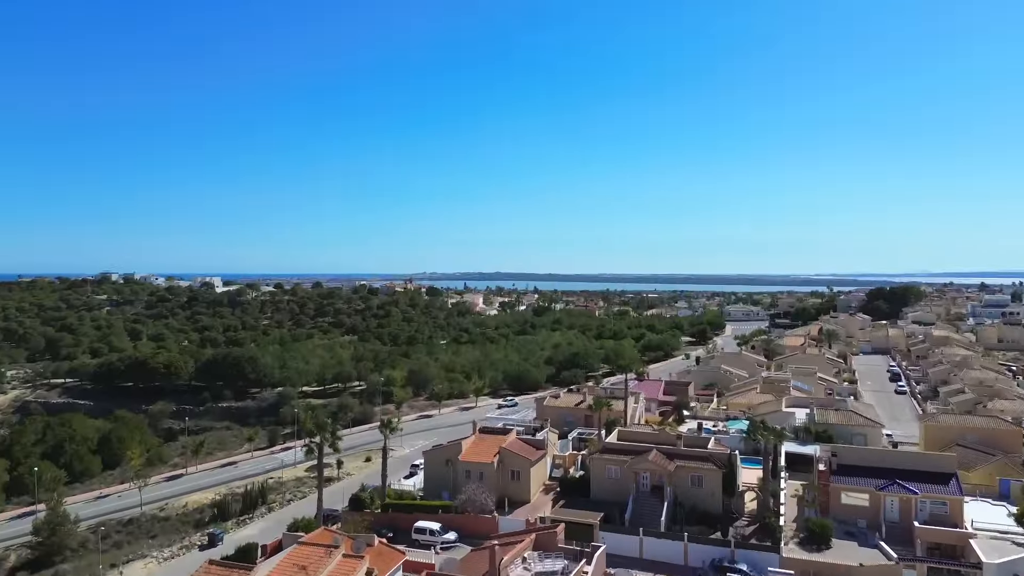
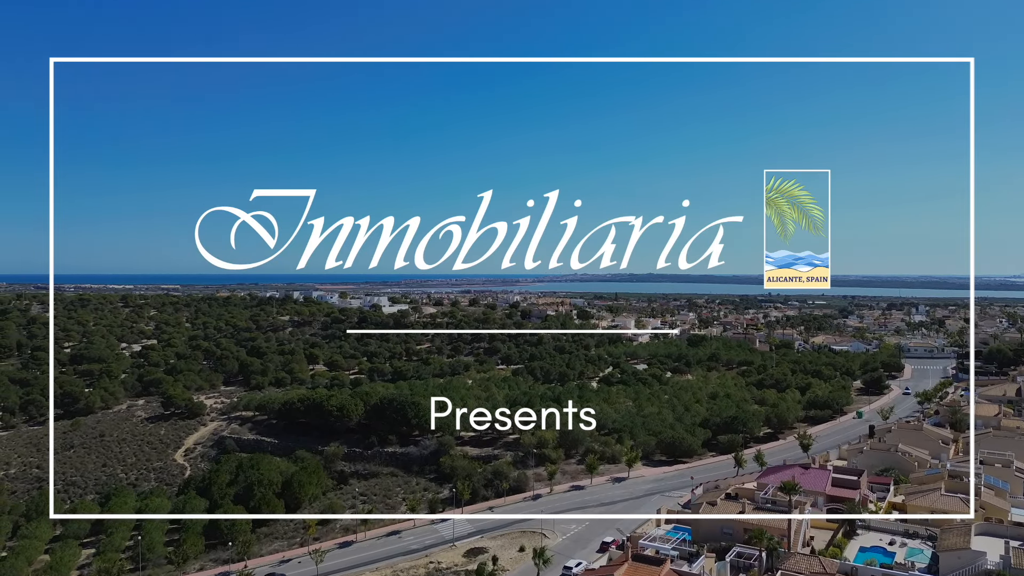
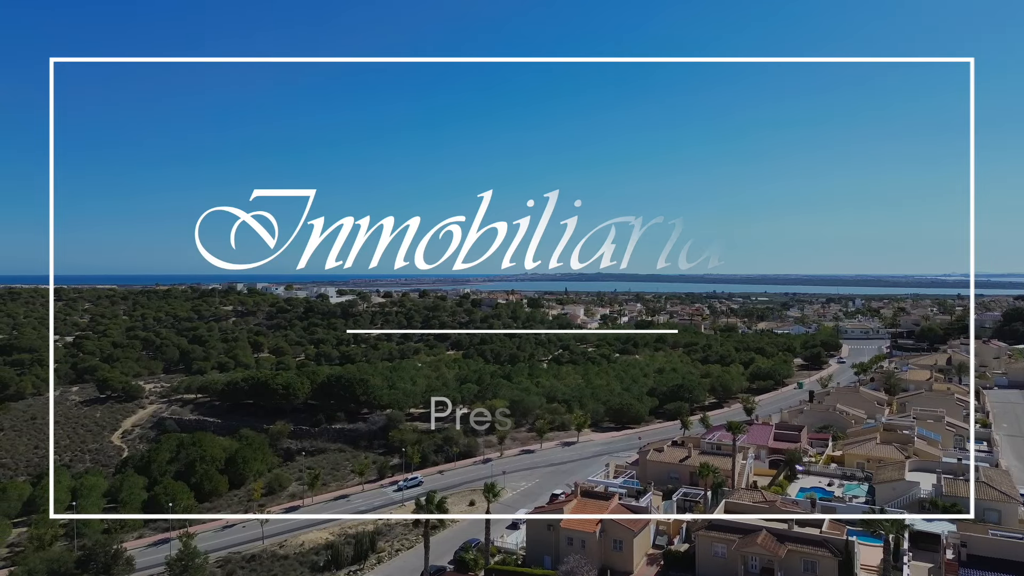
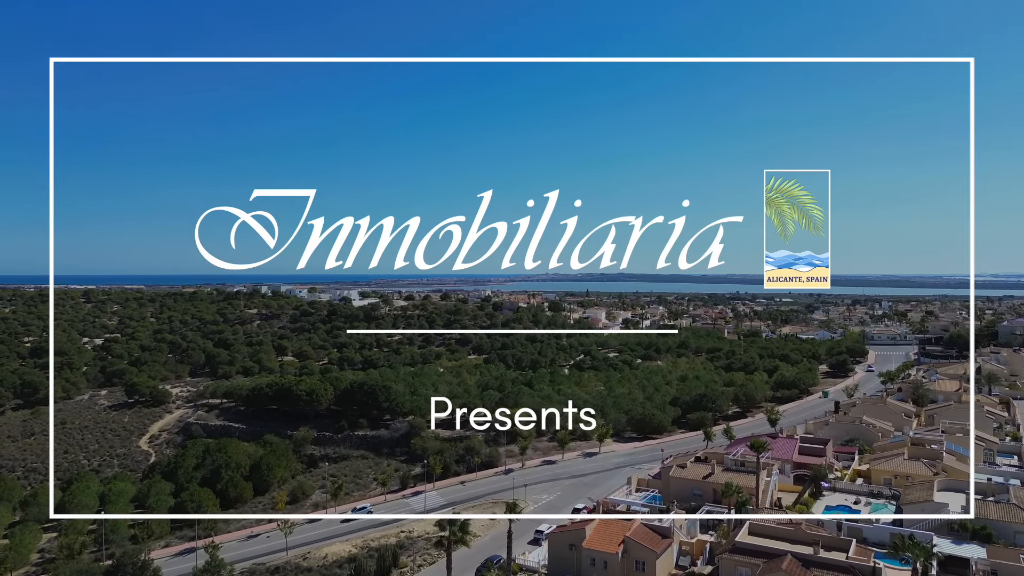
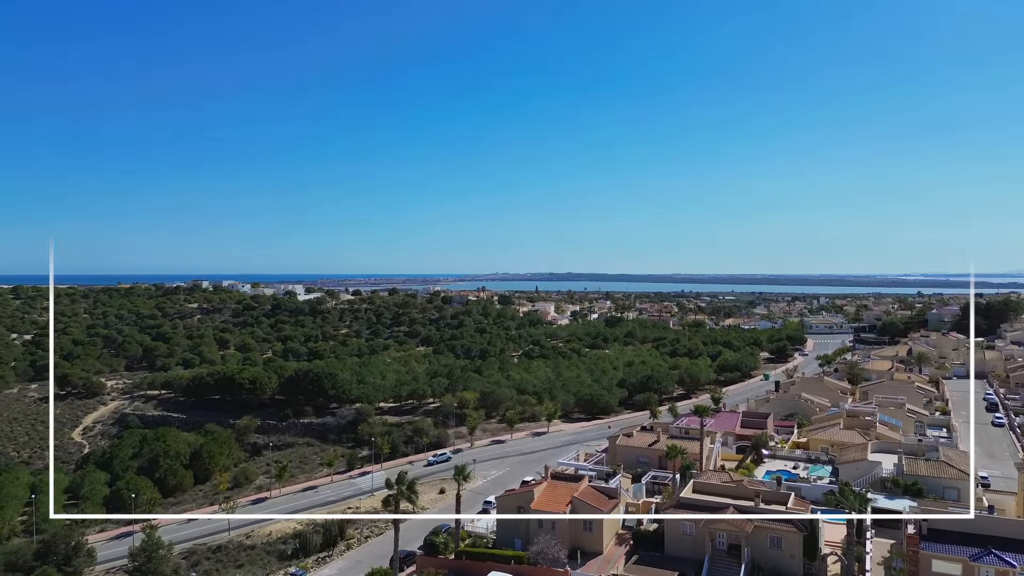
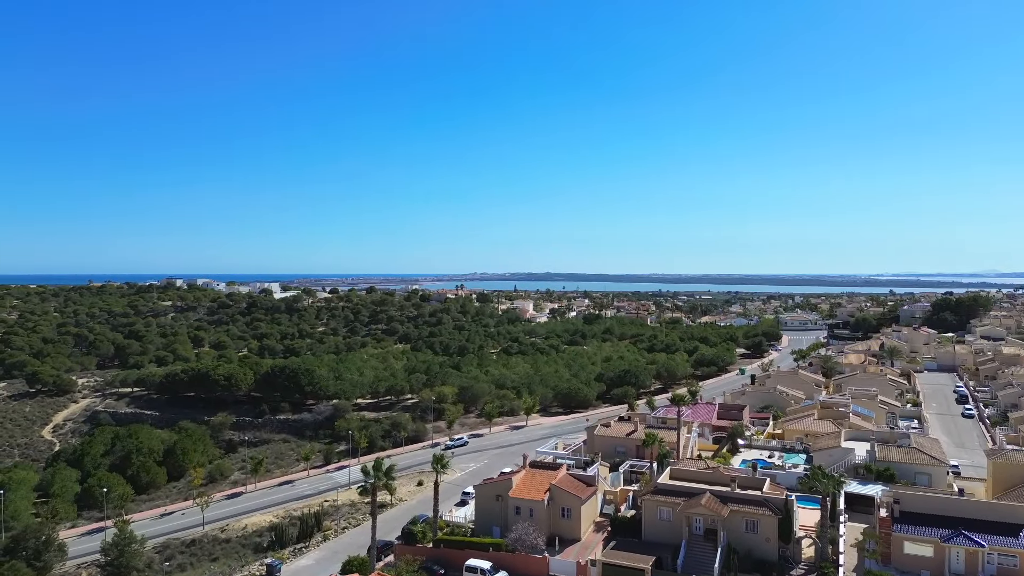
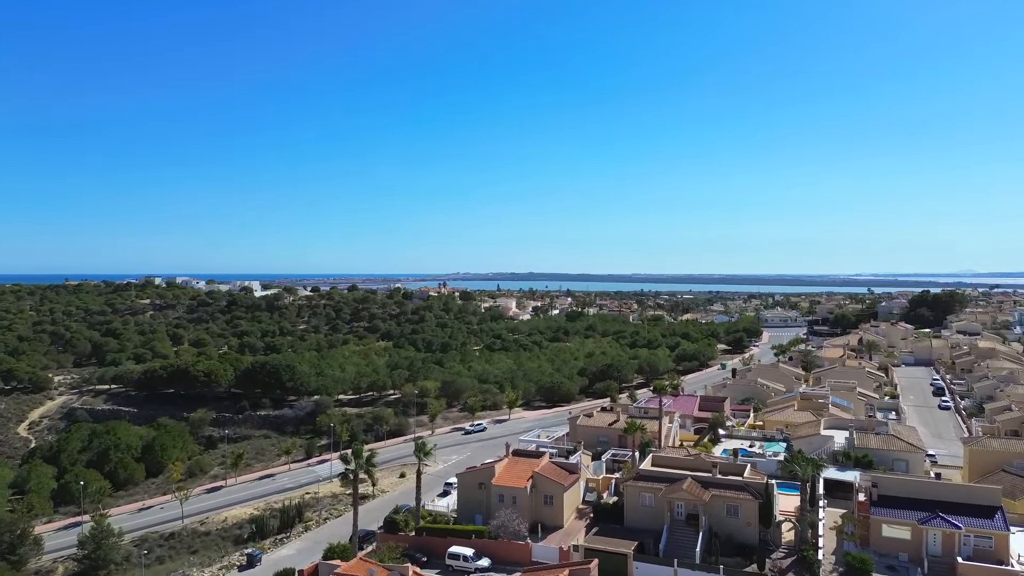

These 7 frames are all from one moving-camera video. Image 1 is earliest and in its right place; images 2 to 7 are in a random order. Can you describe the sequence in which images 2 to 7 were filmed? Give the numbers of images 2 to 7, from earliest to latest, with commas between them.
7, 6, 5, 3, 4, 2
